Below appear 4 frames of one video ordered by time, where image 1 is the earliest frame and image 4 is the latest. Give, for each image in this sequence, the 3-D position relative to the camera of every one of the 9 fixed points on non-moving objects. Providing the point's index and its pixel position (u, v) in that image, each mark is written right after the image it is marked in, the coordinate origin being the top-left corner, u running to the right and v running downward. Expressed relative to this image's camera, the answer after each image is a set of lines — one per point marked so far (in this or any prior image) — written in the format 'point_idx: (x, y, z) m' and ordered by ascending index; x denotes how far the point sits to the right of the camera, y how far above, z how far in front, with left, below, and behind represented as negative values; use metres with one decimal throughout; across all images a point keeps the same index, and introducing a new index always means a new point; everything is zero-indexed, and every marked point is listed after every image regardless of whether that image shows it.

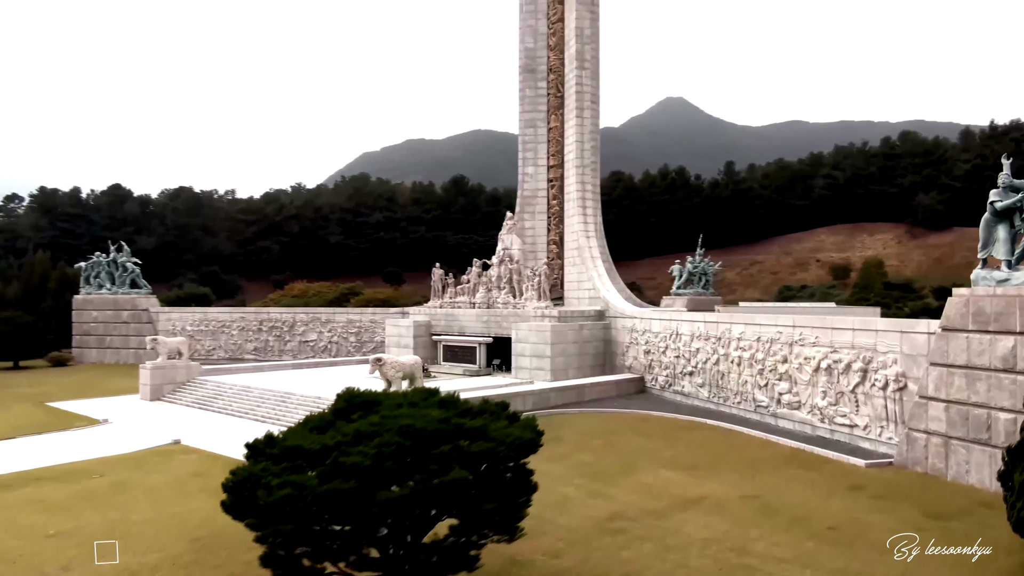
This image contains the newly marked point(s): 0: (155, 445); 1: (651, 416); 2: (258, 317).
0: (-4.1, -1.8, +7.2) m
1: (+1.8, -1.7, +8.3) m
2: (-6.9, -0.8, +17.1) m
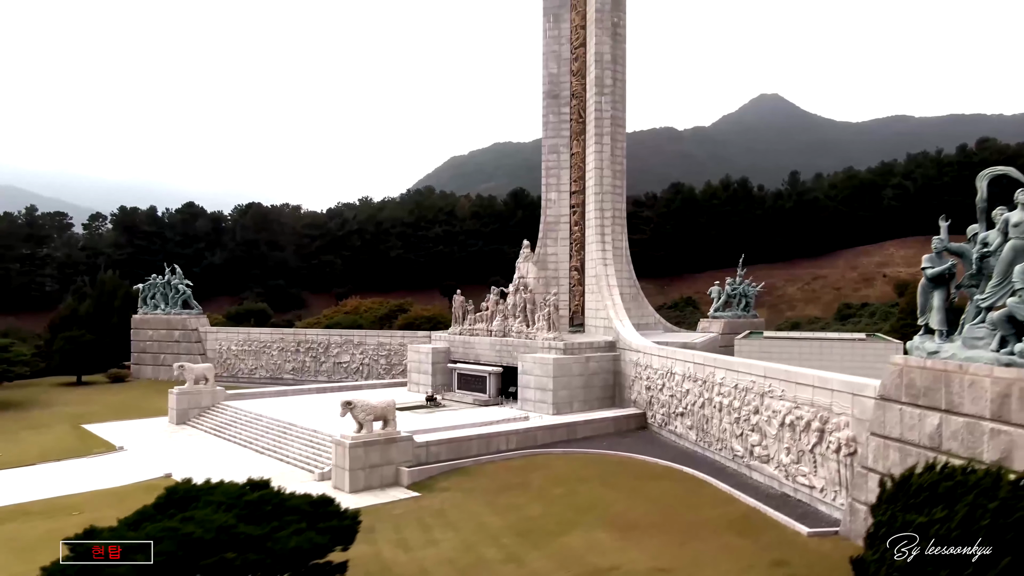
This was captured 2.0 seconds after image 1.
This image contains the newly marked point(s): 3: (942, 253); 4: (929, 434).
0: (-4.5, -2.4, +7.8) m
1: (+1.5, -2.3, +8.2) m
2: (-6.2, -1.4, +17.9) m
3: (+3.1, +0.2, +4.5) m
4: (+2.9, -1.0, +4.4) m
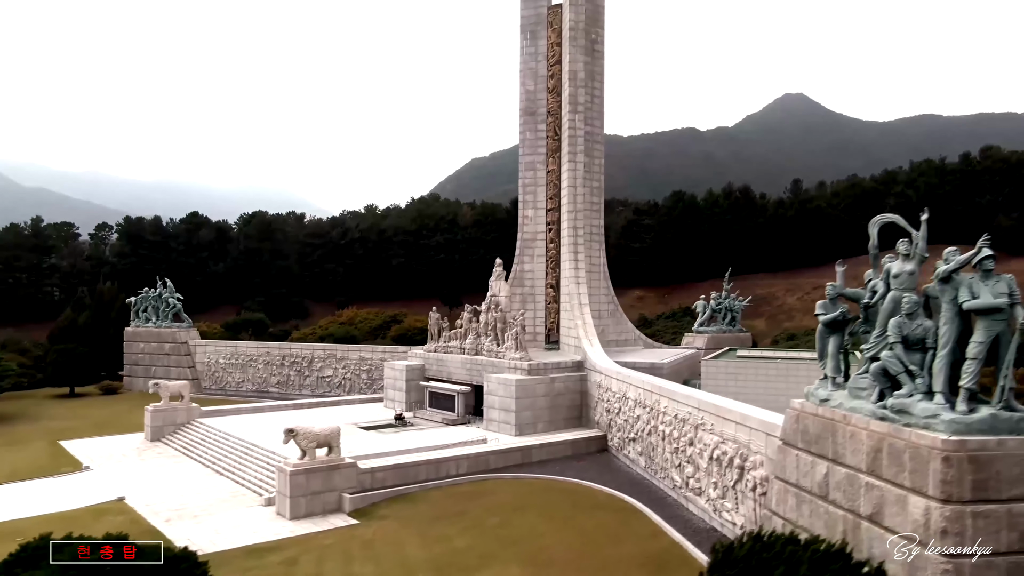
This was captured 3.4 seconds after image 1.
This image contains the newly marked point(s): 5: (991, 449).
0: (-5.2, -2.7, +7.9) m
1: (+0.8, -2.6, +8.2) m
2: (-6.7, -1.8, +18.1) m
3: (+2.3, -0.1, +4.5) m
4: (+2.1, -1.3, +4.4) m
5: (+2.6, -0.9, +3.3) m
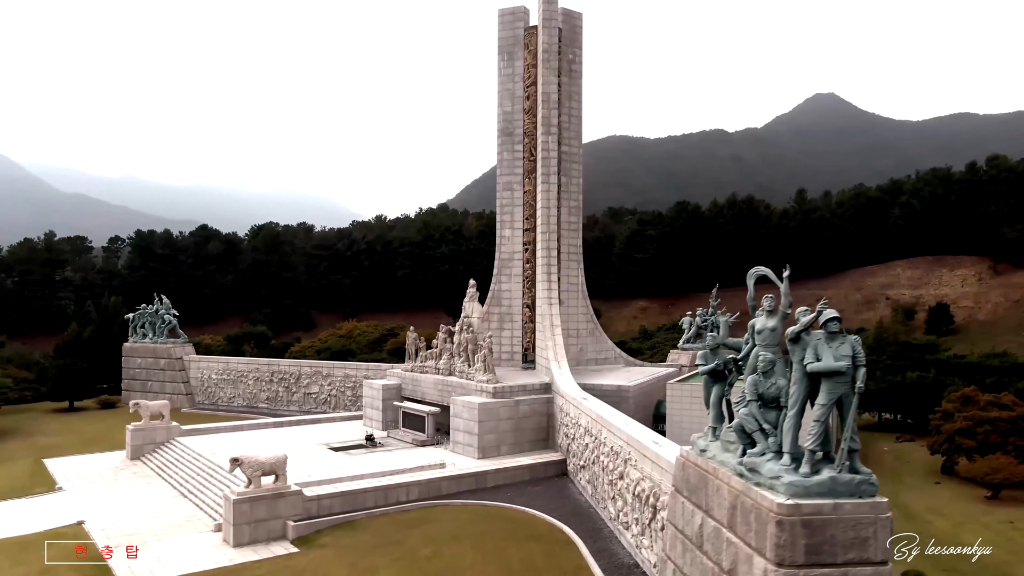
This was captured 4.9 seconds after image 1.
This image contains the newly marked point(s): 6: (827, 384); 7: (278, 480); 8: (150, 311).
0: (-5.9, -3.1, +8.2) m
1: (+0.1, -3.0, +8.2) m
2: (-7.1, -2.3, +18.4) m
3: (+1.5, -0.5, +4.6) m
4: (+1.3, -1.7, +4.4) m
5: (+1.7, -1.2, +3.4) m
6: (+1.8, -0.5, +3.5) m
7: (-3.0, -2.4, +8.0) m
8: (-11.6, -0.7, +20.0) m
